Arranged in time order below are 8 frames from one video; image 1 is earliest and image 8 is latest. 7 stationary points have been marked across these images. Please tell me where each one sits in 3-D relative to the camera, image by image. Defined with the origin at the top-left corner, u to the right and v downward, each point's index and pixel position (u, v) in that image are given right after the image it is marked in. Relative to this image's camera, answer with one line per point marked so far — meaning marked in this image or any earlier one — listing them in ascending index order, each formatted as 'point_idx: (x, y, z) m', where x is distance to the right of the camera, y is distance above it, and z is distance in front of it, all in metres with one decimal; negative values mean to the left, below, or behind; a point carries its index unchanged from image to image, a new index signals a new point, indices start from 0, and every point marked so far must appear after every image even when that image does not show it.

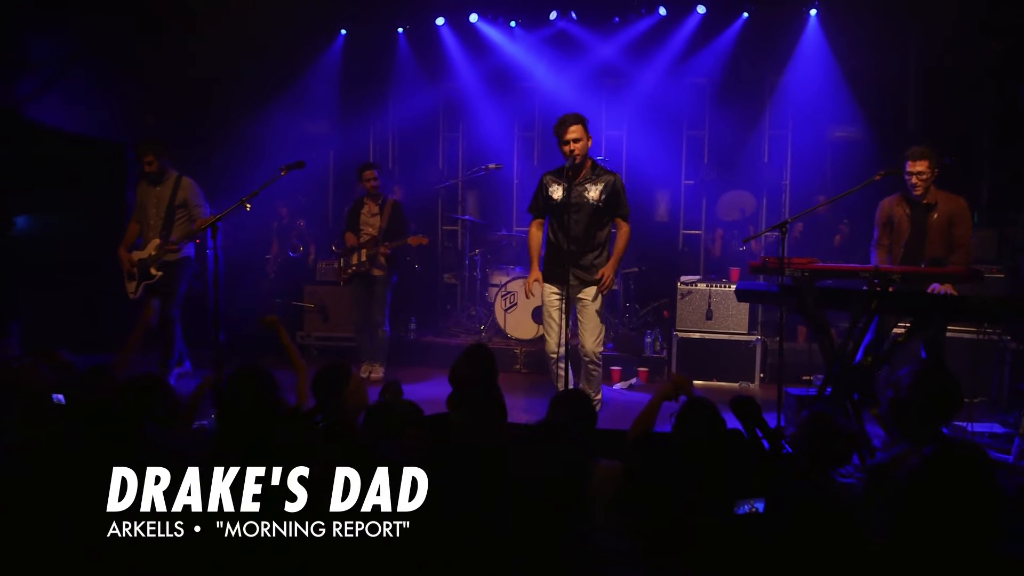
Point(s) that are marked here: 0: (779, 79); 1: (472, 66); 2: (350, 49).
0: (+3.3, +2.5, +8.6) m
1: (-0.5, +3.0, +9.4) m
2: (-2.1, +3.2, +9.4) m
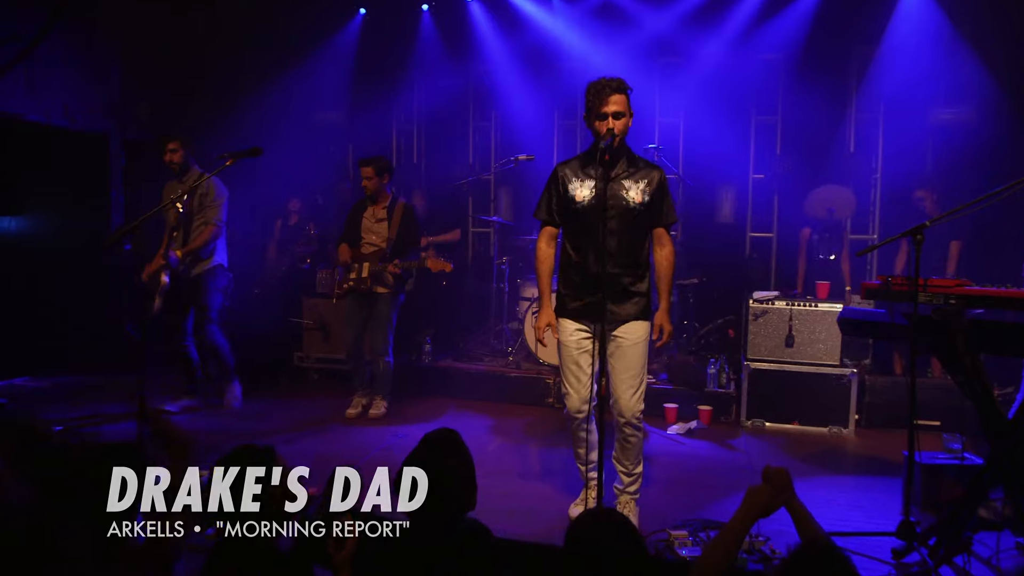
0: (+3.6, +2.4, +7.1) m
1: (-0.1, +2.8, +8.2) m
2: (-1.7, +3.0, +8.4) m
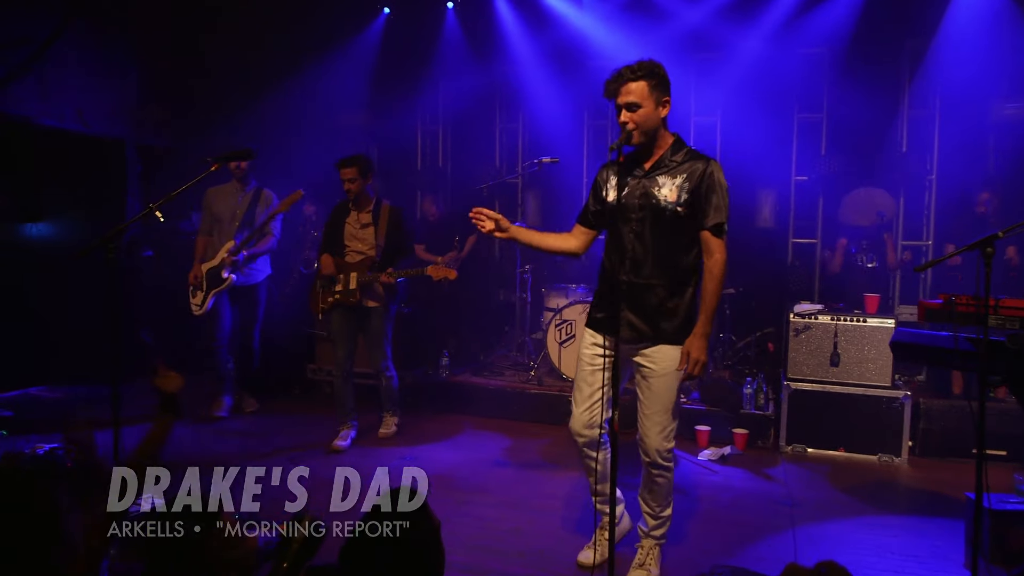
0: (+3.9, +2.3, +6.6) m
1: (+0.2, +2.8, +7.9) m
2: (-1.4, +2.9, +8.1) m
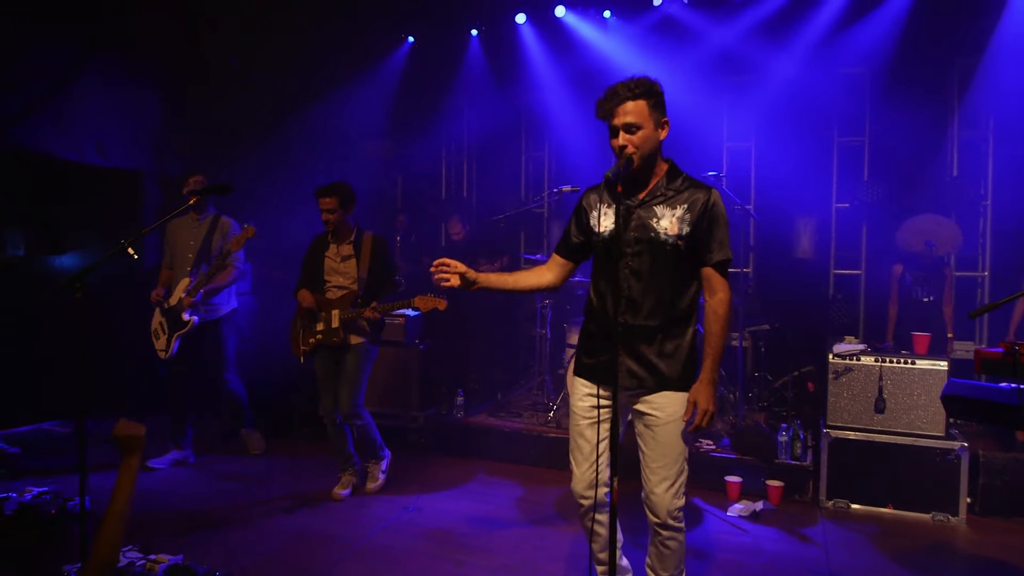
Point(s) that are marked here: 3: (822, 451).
0: (+4.1, +2.0, +6.1) m
1: (+0.5, +2.4, +7.7) m
2: (-1.1, +2.6, +8.0) m
3: (+1.9, -1.0, +4.4) m
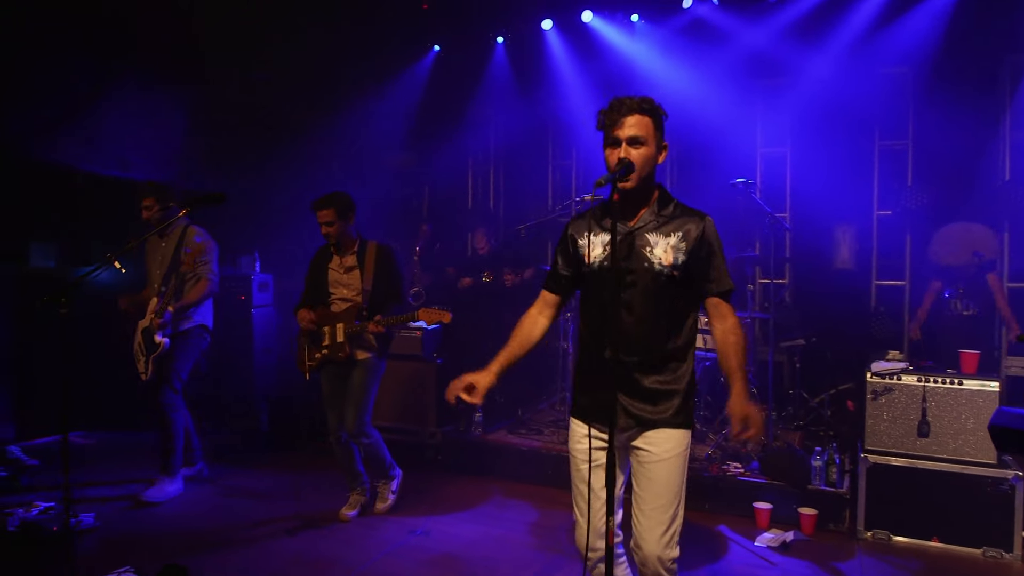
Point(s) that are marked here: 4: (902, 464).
0: (+4.2, +1.9, +5.7) m
1: (+0.7, +2.3, +7.5) m
2: (-0.8, +2.5, +7.9) m
3: (+2.0, -1.1, +4.1) m
4: (+2.2, -1.0, +4.0) m
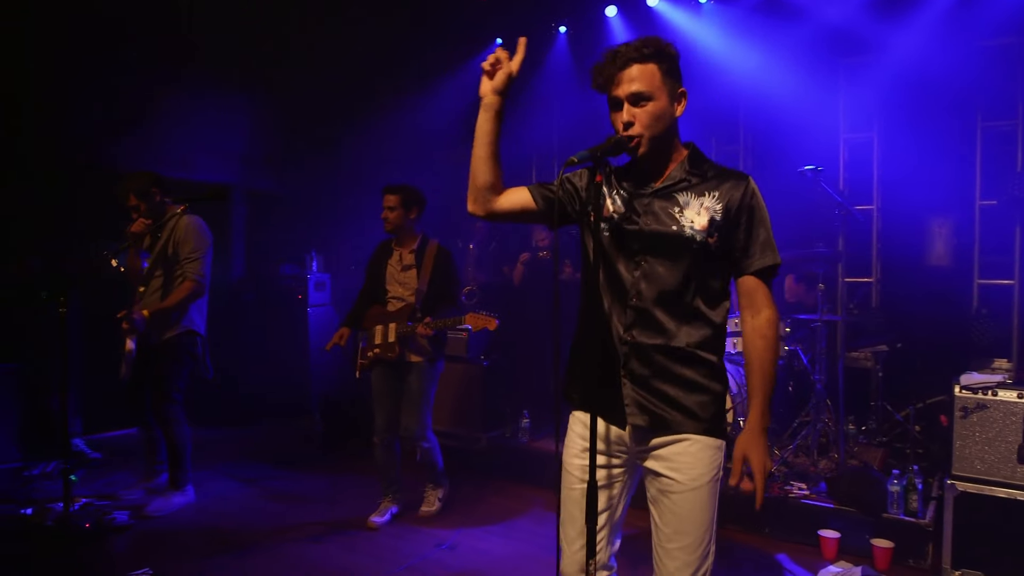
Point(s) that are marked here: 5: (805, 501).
0: (+4.6, +1.9, +4.9) m
1: (+1.3, +2.3, +7.0) m
2: (-0.1, +2.5, +7.7) m
3: (+2.2, -1.1, +3.5) m
4: (+2.4, -1.0, +3.4) m
5: (+1.6, -1.2, +3.9) m
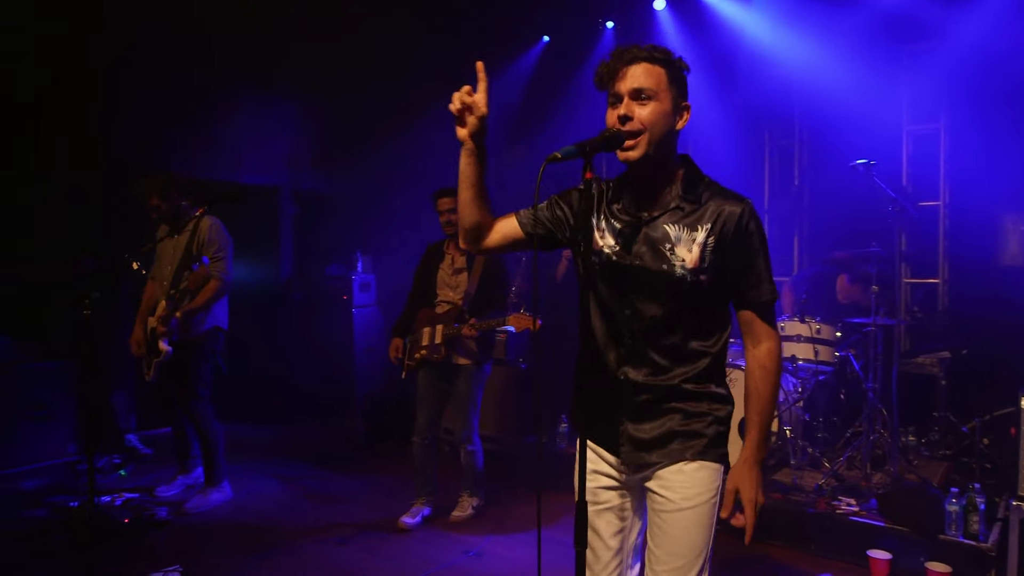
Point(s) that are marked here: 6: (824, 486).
0: (+4.8, +1.9, +4.4) m
1: (+1.8, +2.3, +6.8) m
2: (+0.3, +2.4, +7.5) m
3: (+2.3, -1.1, +3.2) m
4: (+2.5, -1.0, +3.1) m
5: (+1.8, -1.2, +3.7) m
6: (+1.8, -1.2, +4.1) m
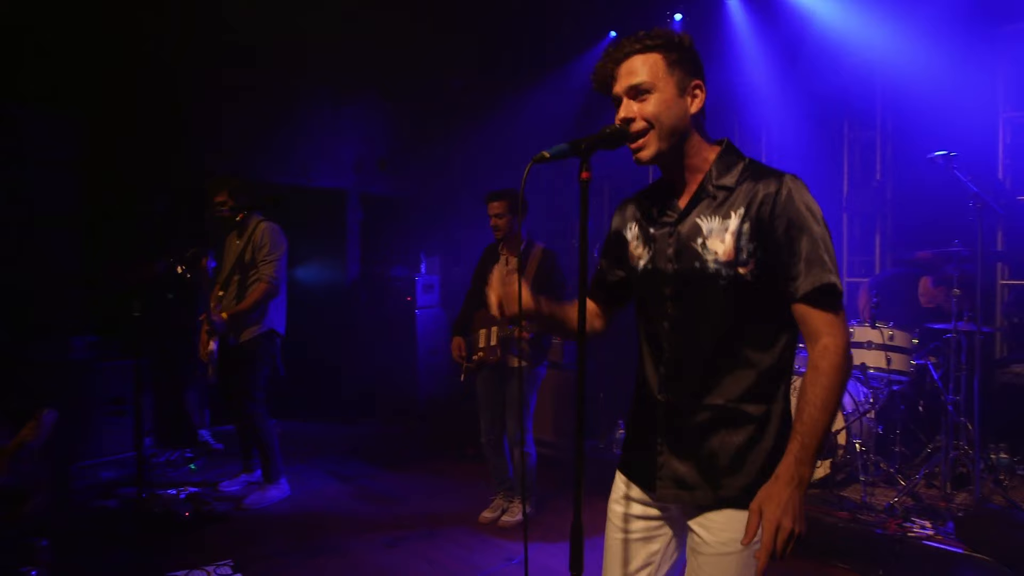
0: (+5.1, +1.8, +3.7) m
1: (+2.4, +2.3, +6.5) m
2: (+1.0, +2.4, +7.4) m
3: (+2.4, -1.1, +2.9) m
4: (+2.6, -1.0, +2.7) m
5: (+2.0, -1.2, +3.4) m
6: (+2.1, -1.2, +3.8) m
